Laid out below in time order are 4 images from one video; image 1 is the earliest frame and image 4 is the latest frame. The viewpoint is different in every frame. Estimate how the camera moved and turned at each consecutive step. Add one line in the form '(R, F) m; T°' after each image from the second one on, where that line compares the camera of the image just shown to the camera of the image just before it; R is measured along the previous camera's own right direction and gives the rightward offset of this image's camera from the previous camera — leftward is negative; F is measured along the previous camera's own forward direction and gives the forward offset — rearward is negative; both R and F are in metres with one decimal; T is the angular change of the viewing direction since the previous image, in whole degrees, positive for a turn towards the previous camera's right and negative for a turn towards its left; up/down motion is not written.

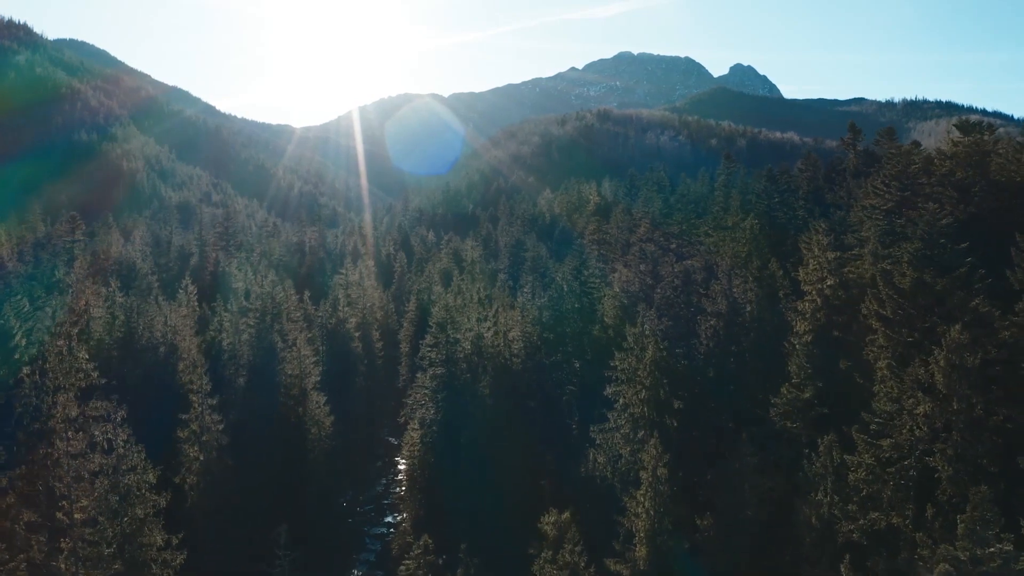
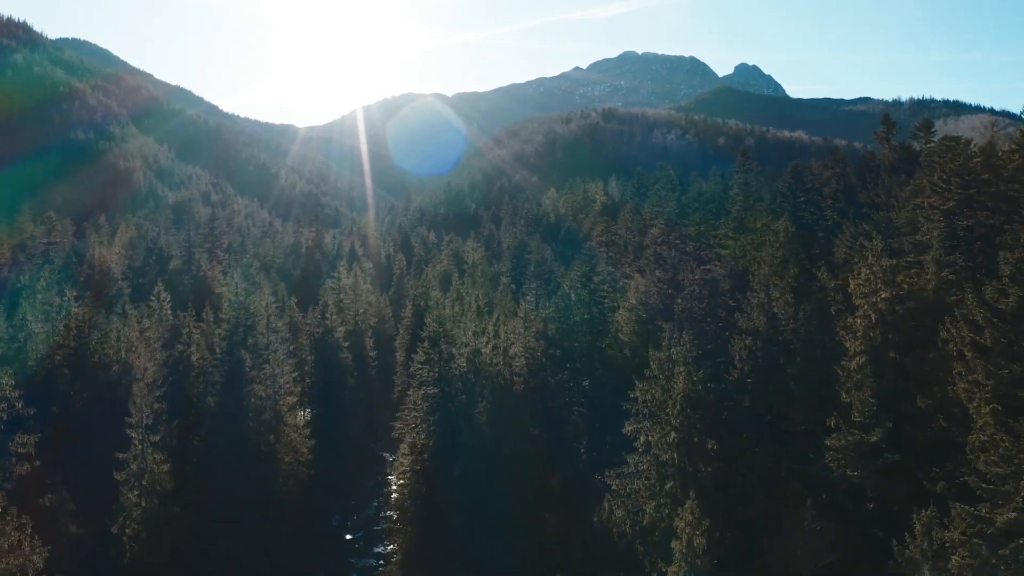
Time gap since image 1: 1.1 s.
(+0.2, +5.6) m; 0°
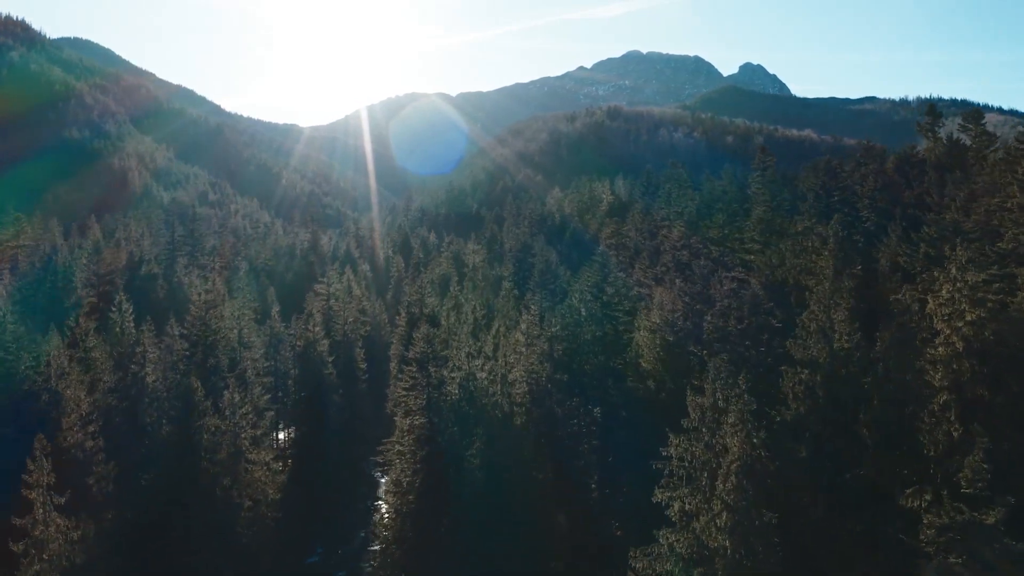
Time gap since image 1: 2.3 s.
(+0.2, +6.3) m; 0°
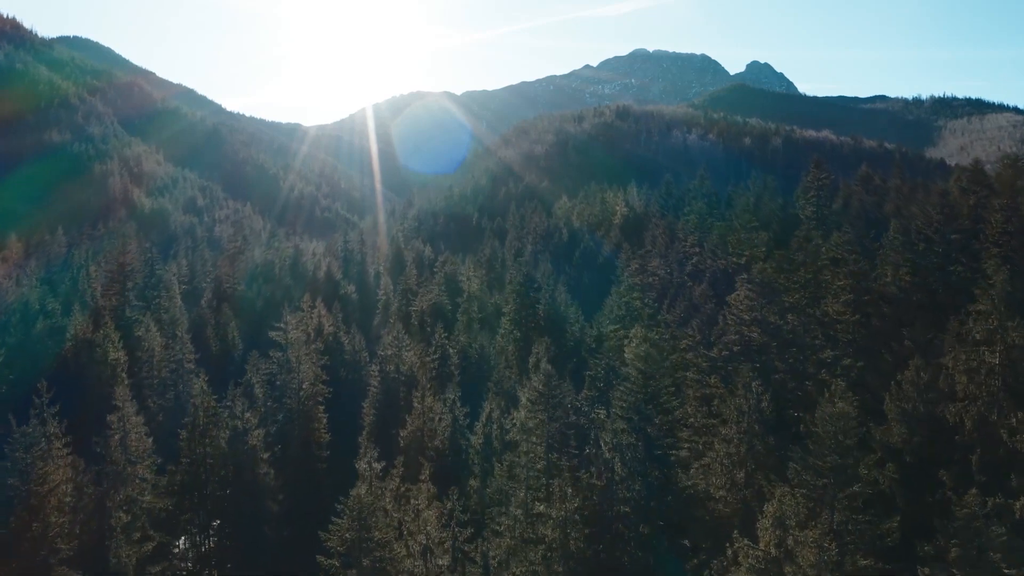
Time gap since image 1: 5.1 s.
(+0.5, +15.2) m; 0°
